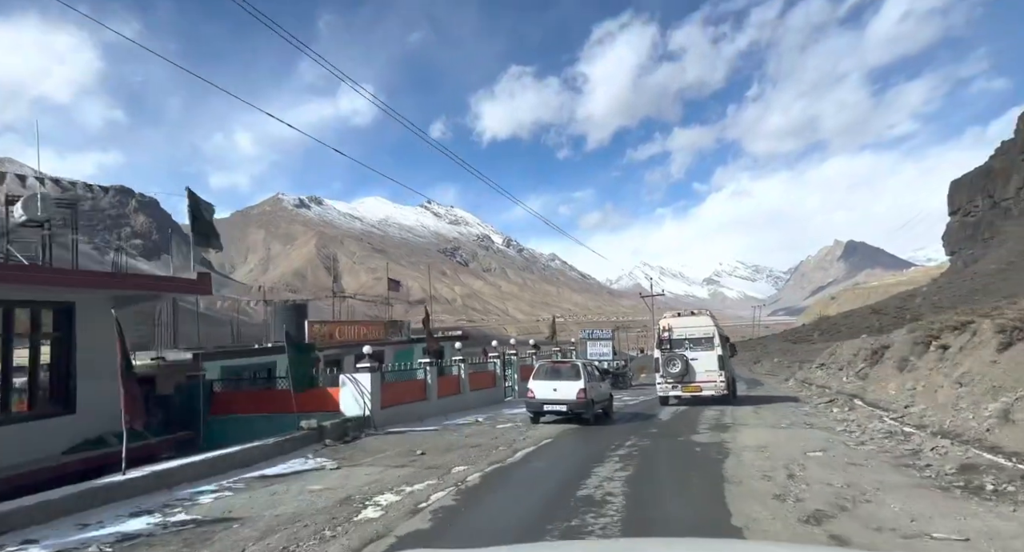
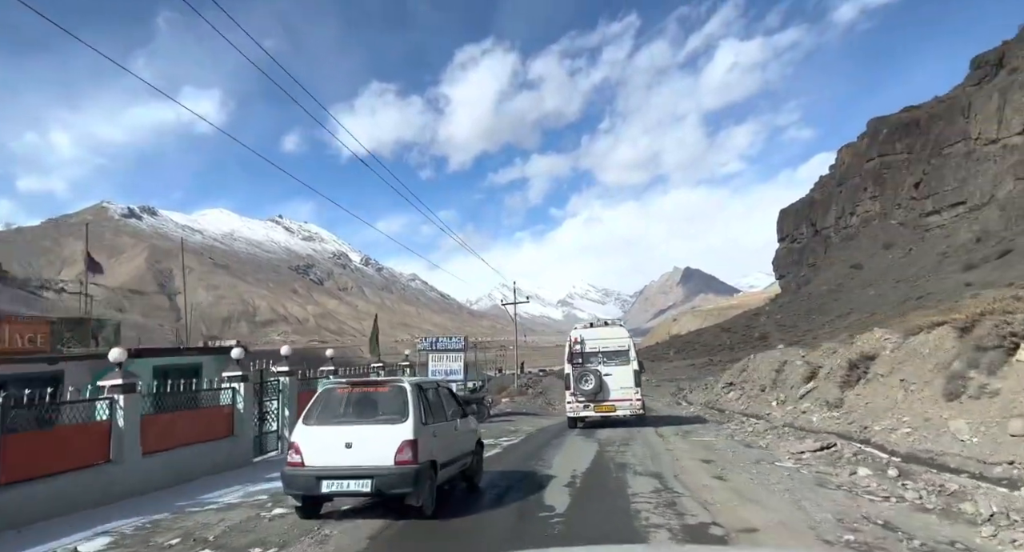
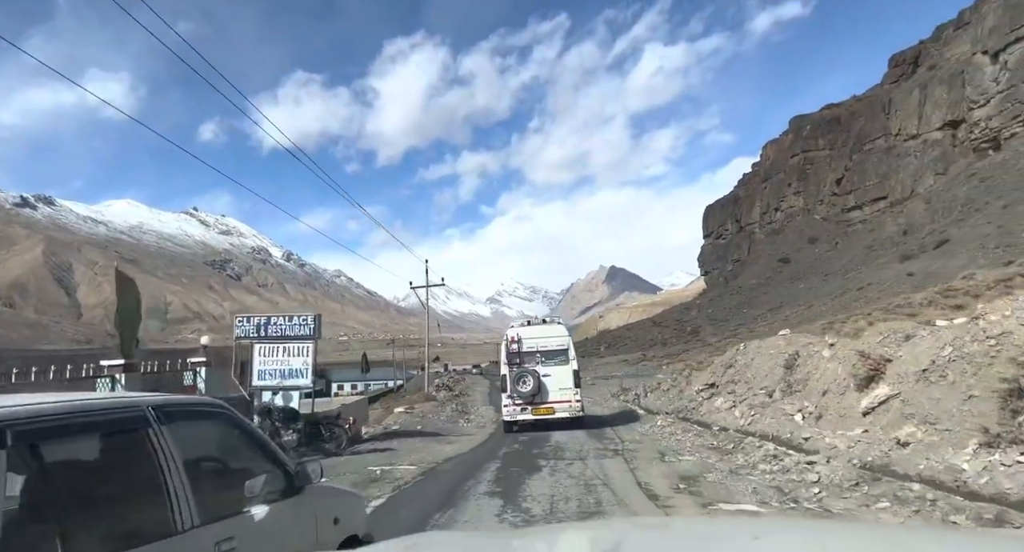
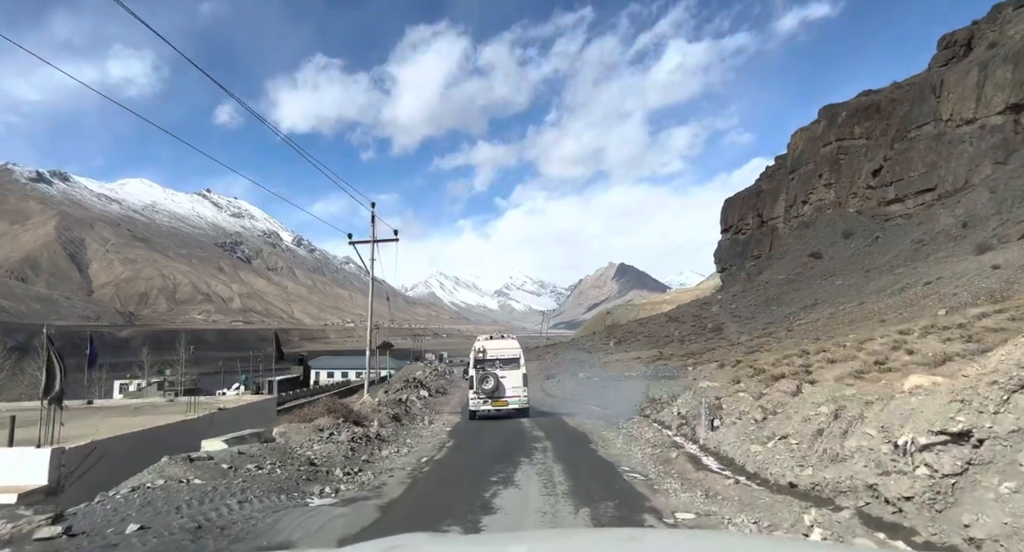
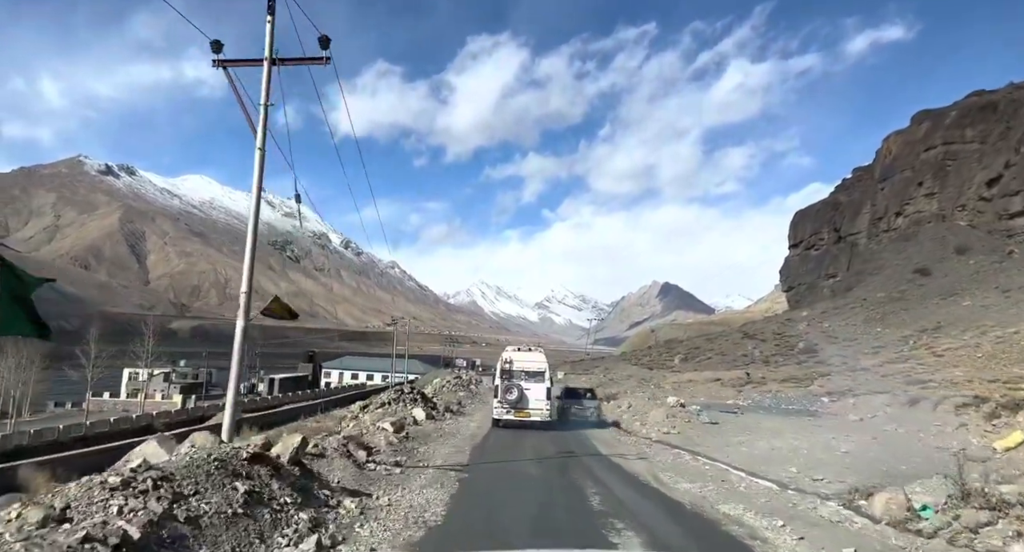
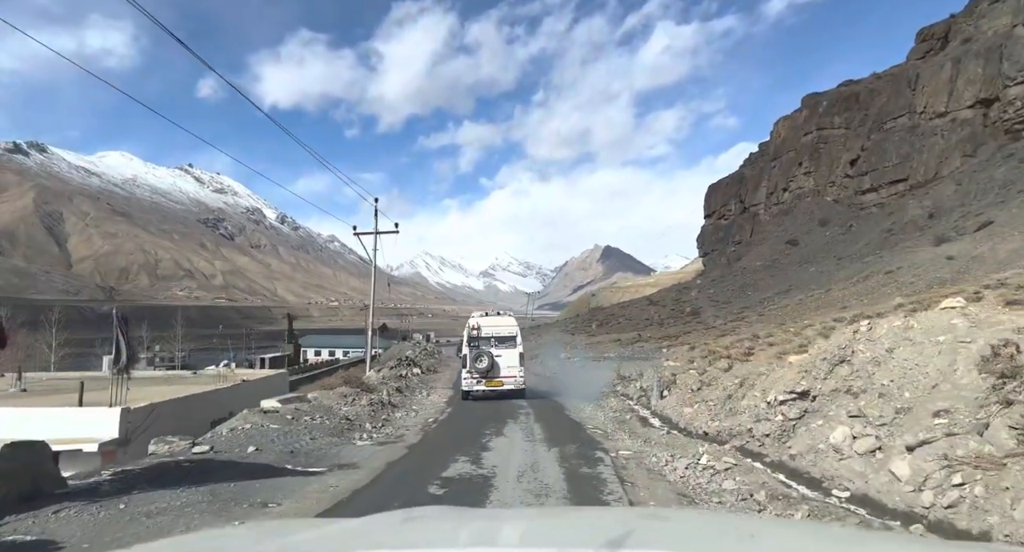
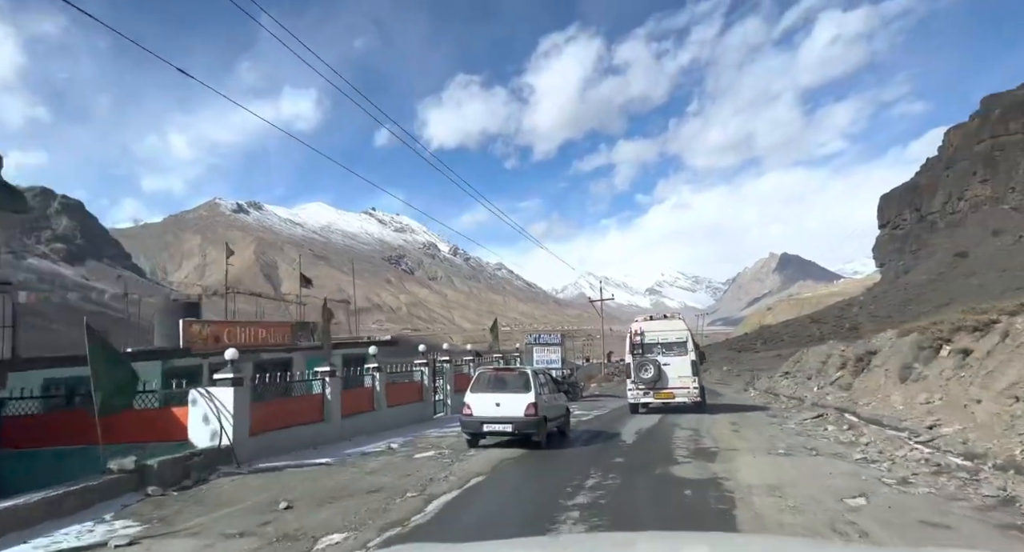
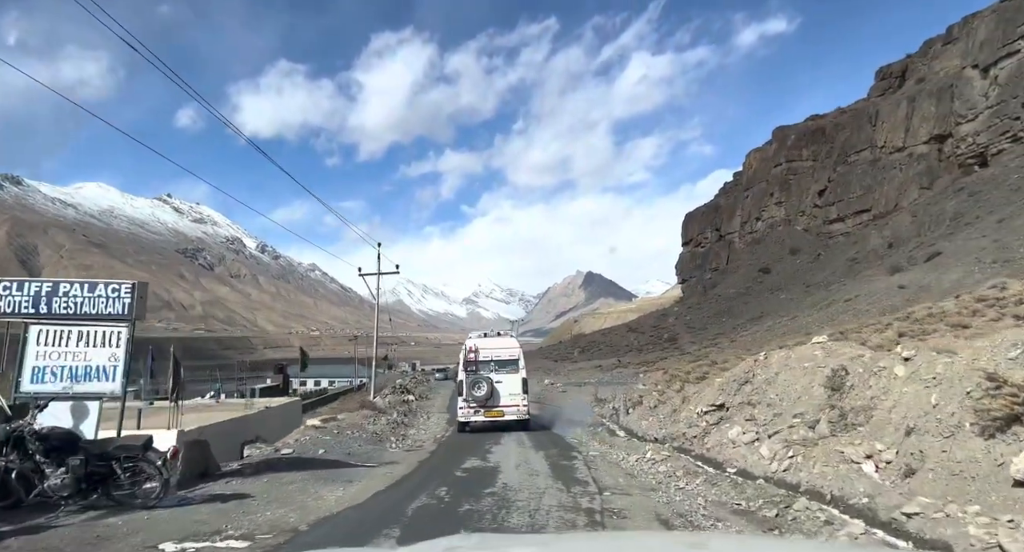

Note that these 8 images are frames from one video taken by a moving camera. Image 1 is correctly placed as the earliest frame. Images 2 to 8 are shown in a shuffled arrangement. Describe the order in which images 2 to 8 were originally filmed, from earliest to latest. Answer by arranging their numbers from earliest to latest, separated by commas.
7, 2, 3, 8, 6, 4, 5
